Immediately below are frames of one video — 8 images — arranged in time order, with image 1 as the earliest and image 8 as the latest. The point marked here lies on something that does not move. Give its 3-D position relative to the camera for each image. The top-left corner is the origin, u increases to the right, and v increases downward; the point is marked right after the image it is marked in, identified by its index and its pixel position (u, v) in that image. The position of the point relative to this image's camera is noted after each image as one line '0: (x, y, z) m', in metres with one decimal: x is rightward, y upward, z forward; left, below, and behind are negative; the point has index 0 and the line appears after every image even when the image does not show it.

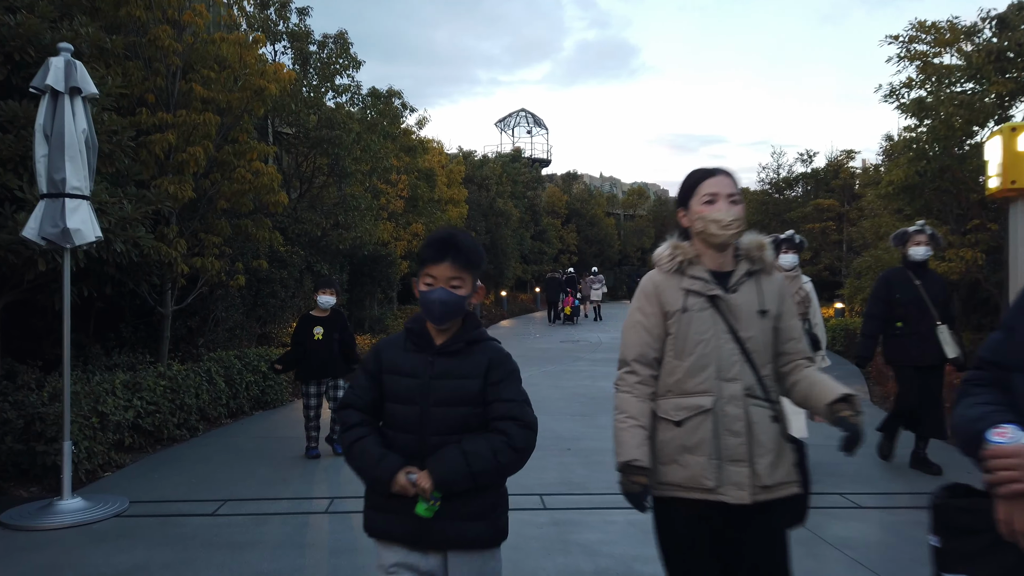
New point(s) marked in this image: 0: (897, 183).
0: (+5.4, +1.5, +10.2) m
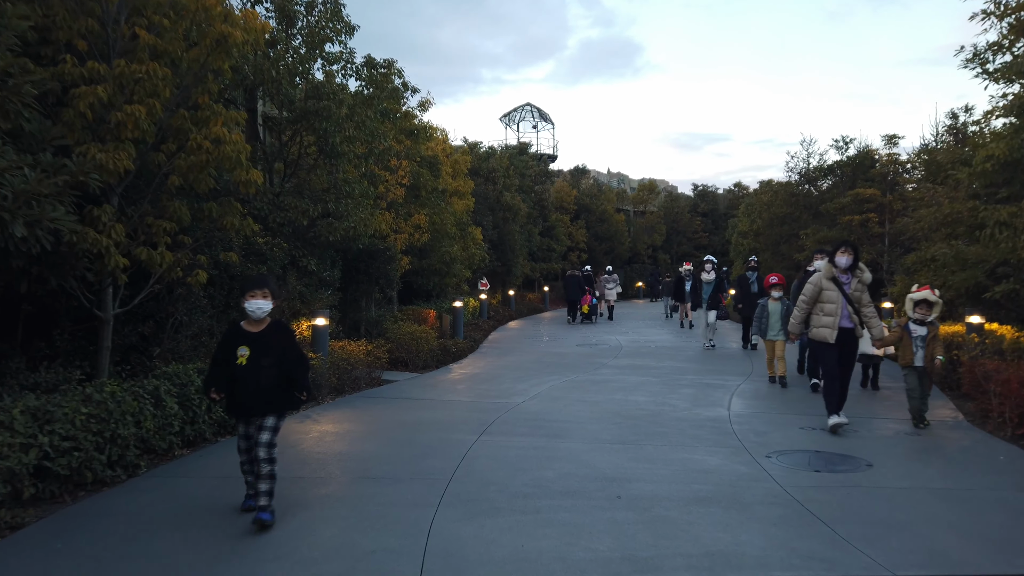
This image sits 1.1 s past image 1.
0: (+5.7, +1.5, +8.5) m
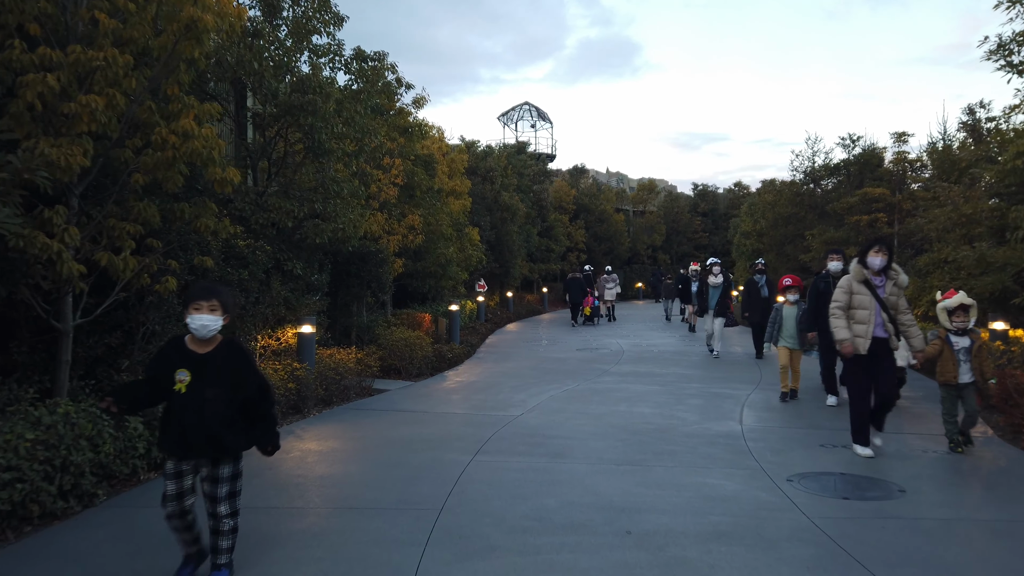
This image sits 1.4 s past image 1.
0: (+5.6, +1.4, +7.9) m
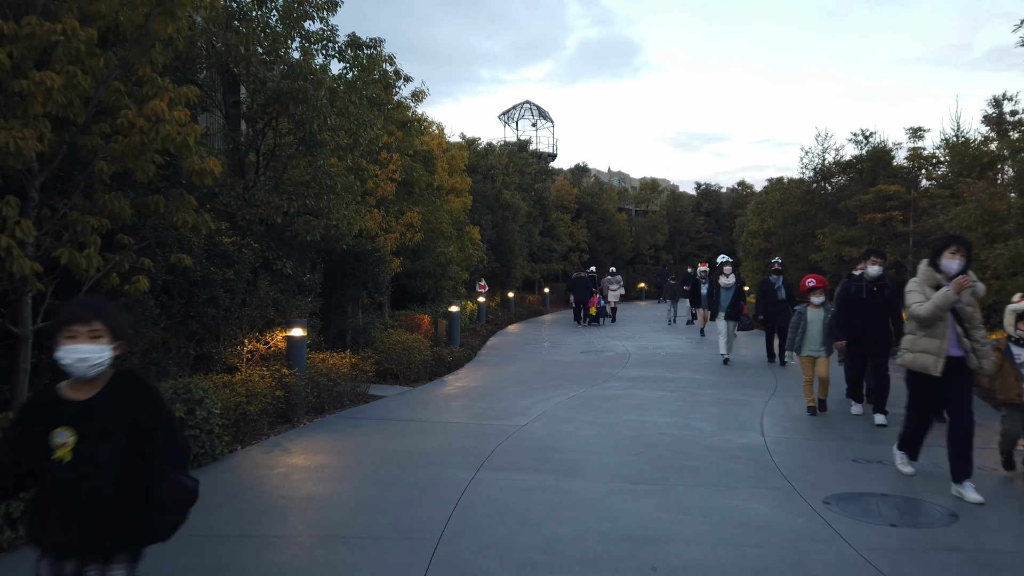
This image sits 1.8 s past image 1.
0: (+5.7, +1.4, +7.3) m
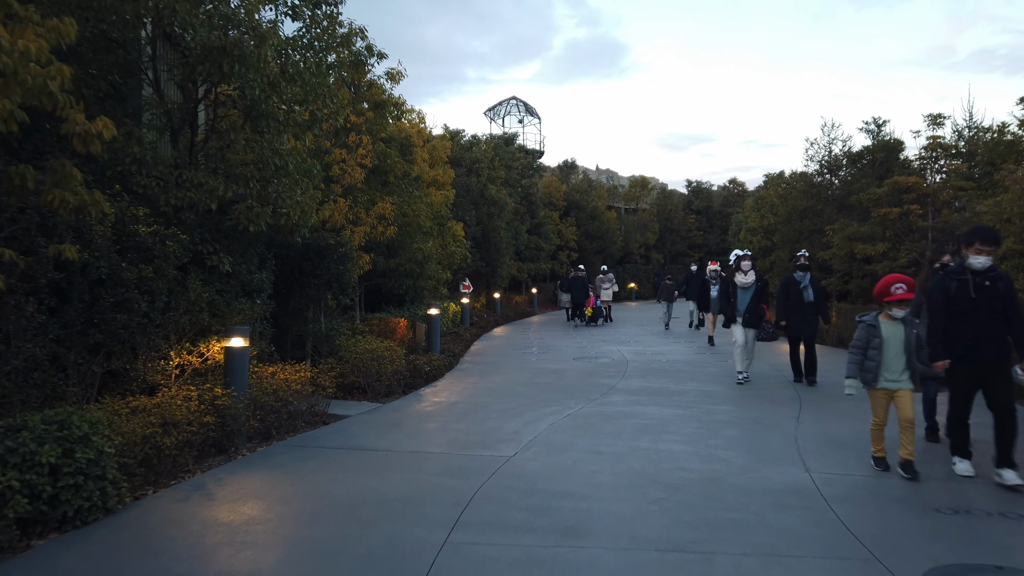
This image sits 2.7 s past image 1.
0: (+5.5, +1.4, +6.0) m
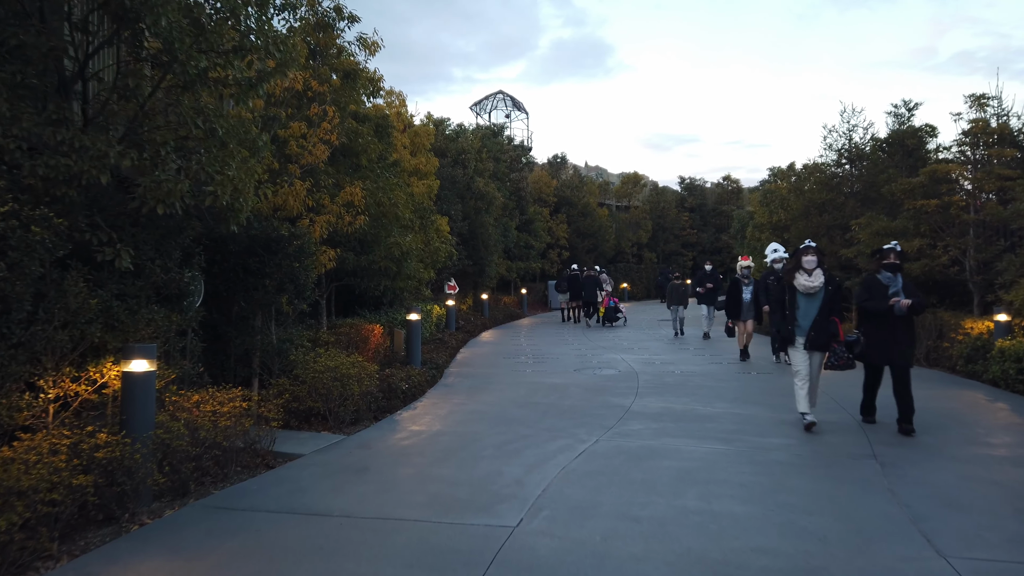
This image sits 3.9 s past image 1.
0: (+5.6, +1.4, +4.2) m
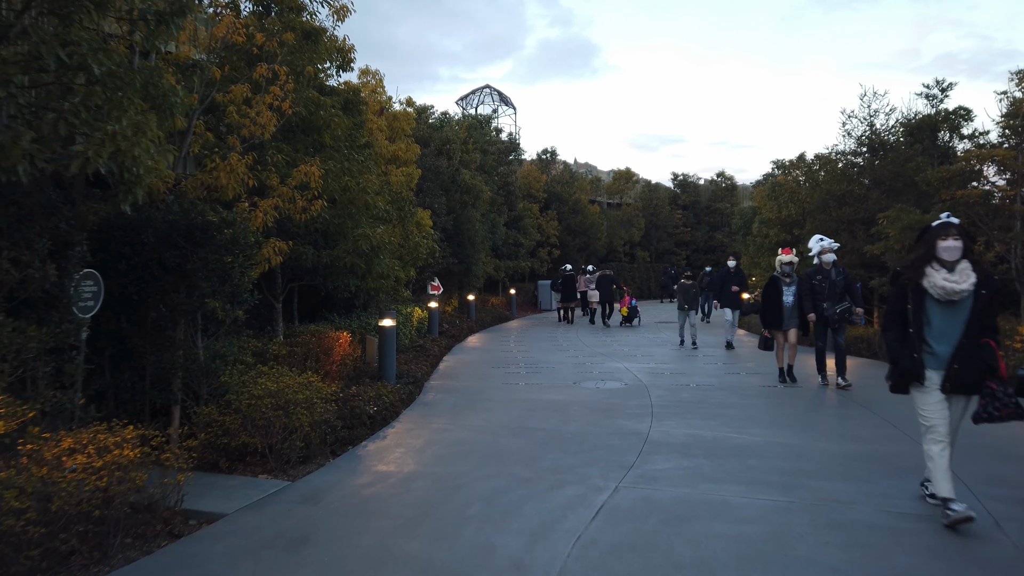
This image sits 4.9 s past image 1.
0: (+5.6, +1.4, +2.6) m
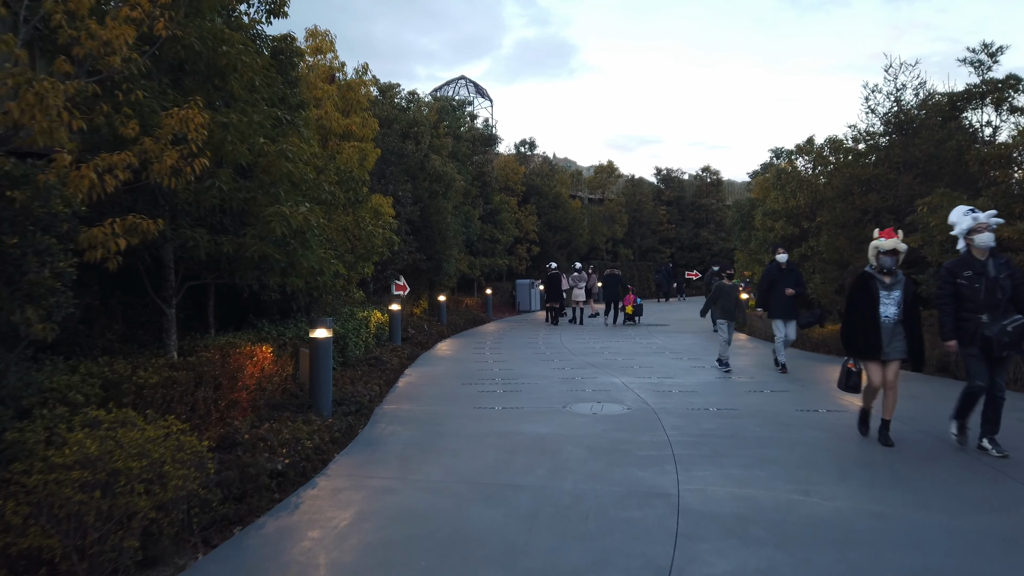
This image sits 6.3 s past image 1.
0: (+5.5, +1.4, +0.4) m
